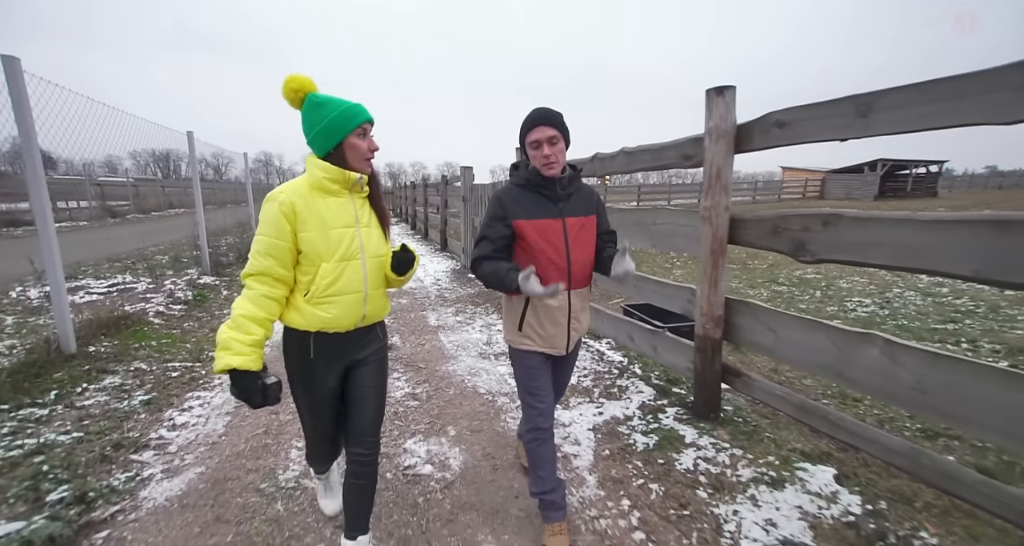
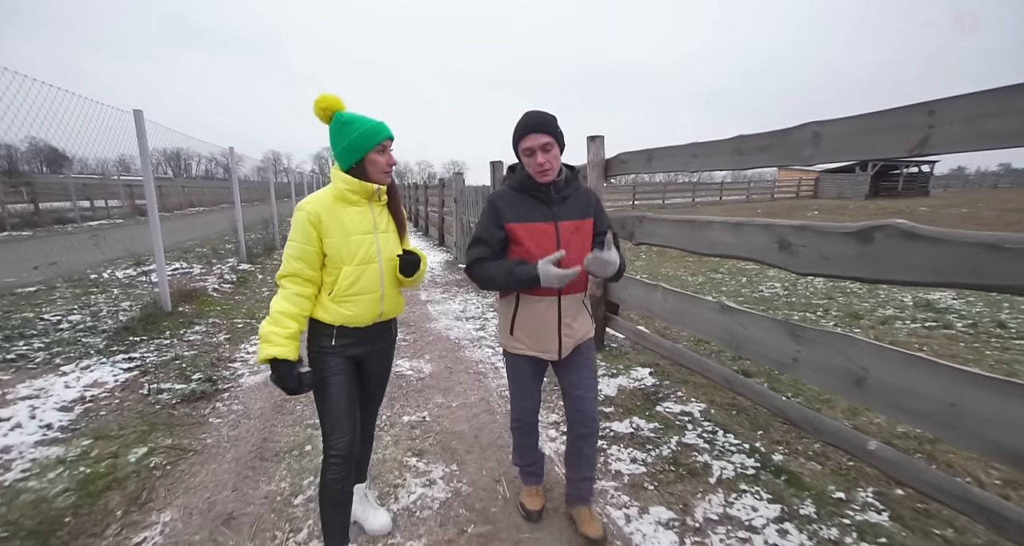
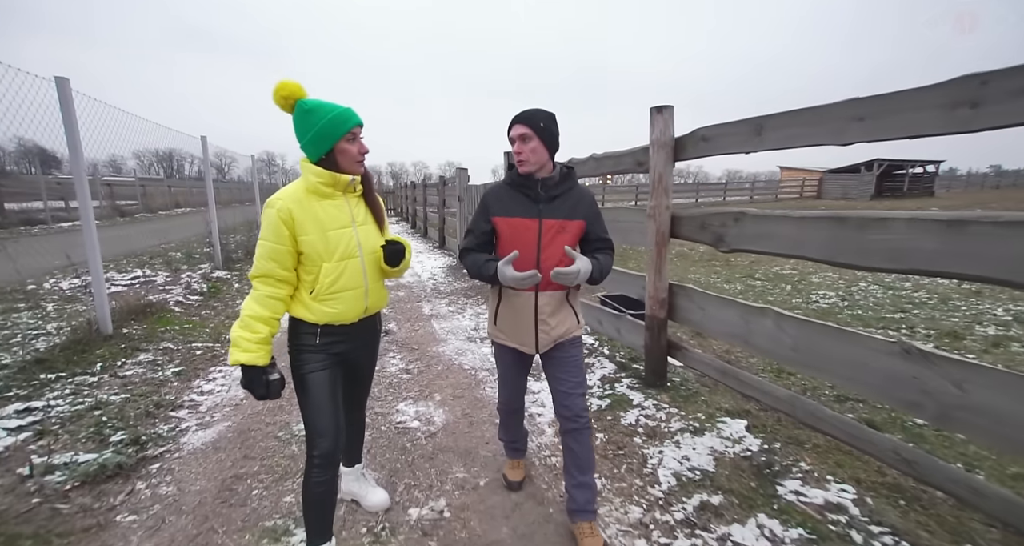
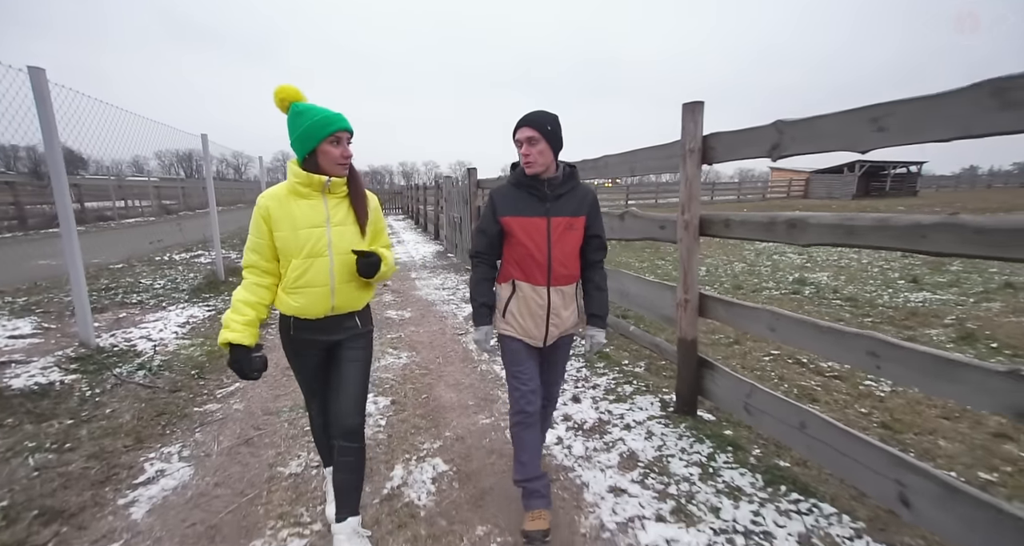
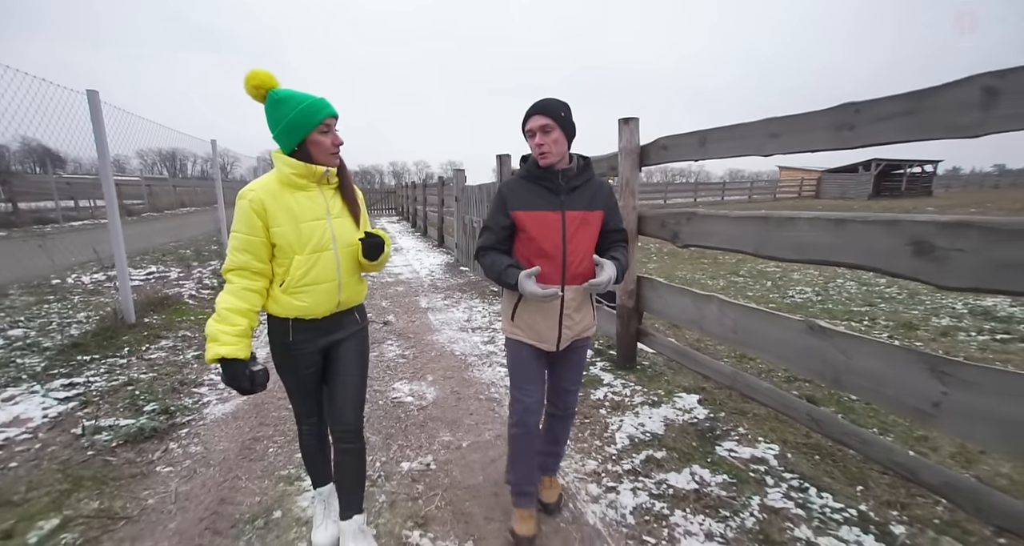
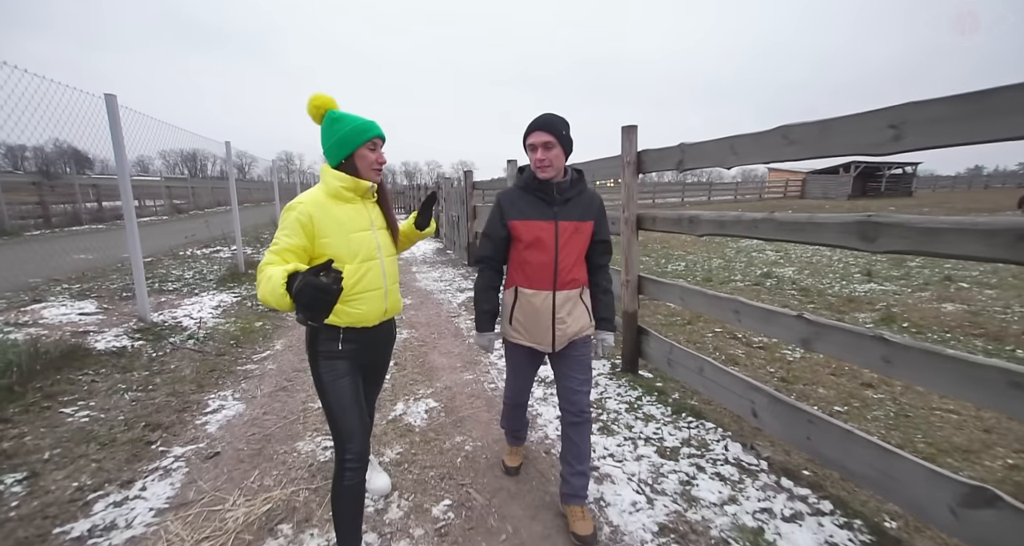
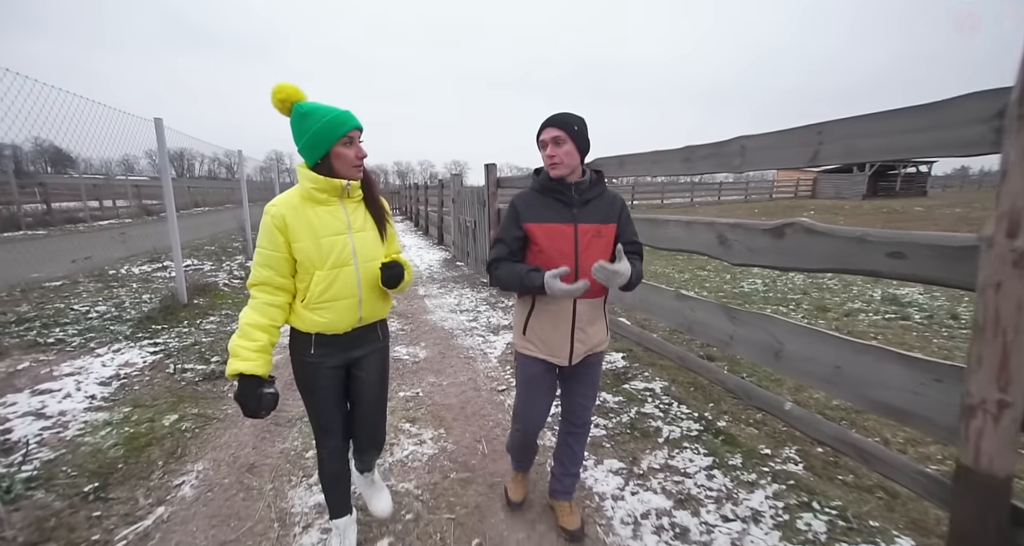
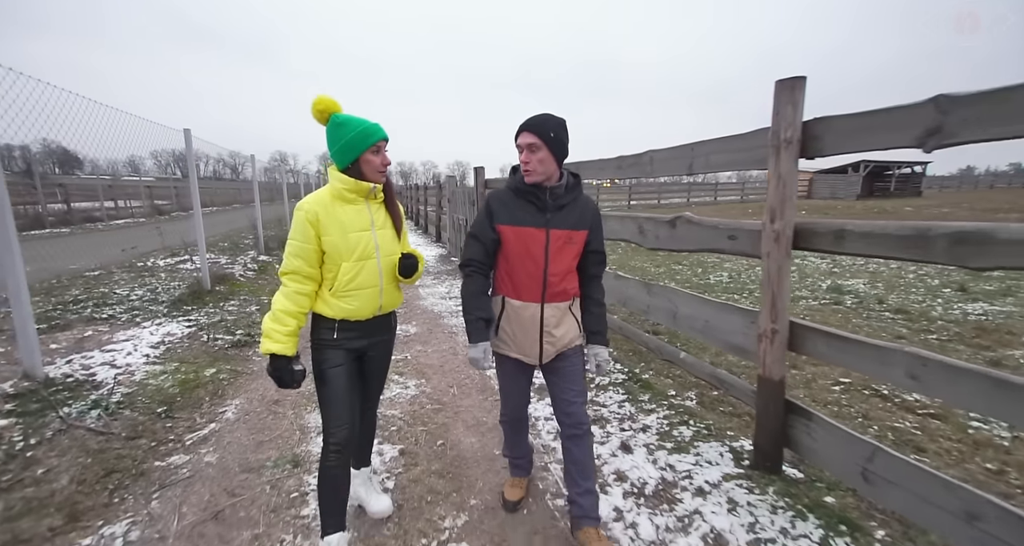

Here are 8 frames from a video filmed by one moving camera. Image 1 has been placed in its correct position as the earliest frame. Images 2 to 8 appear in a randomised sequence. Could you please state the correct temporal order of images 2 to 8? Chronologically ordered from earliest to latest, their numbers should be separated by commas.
3, 5, 2, 7, 8, 4, 6
